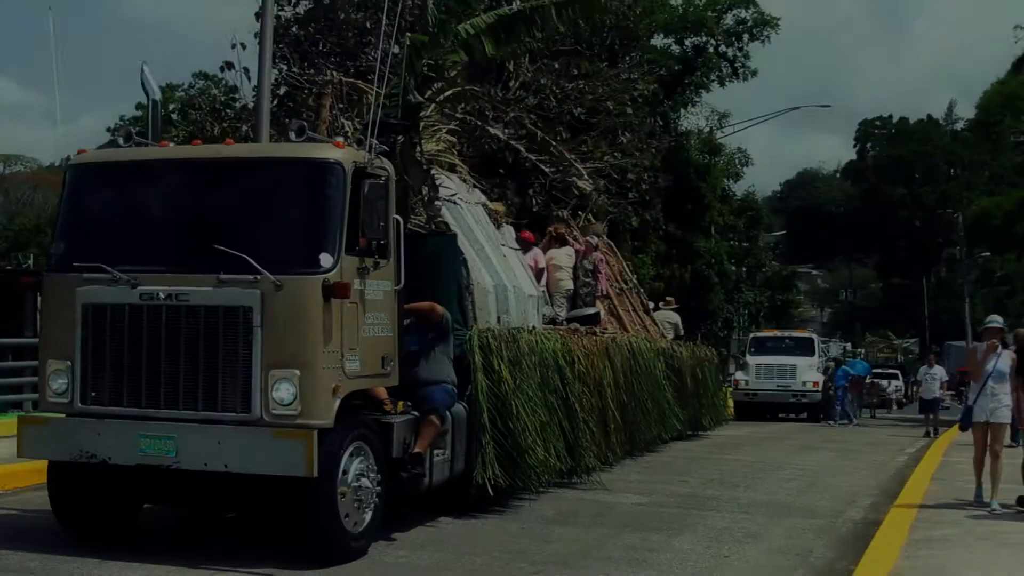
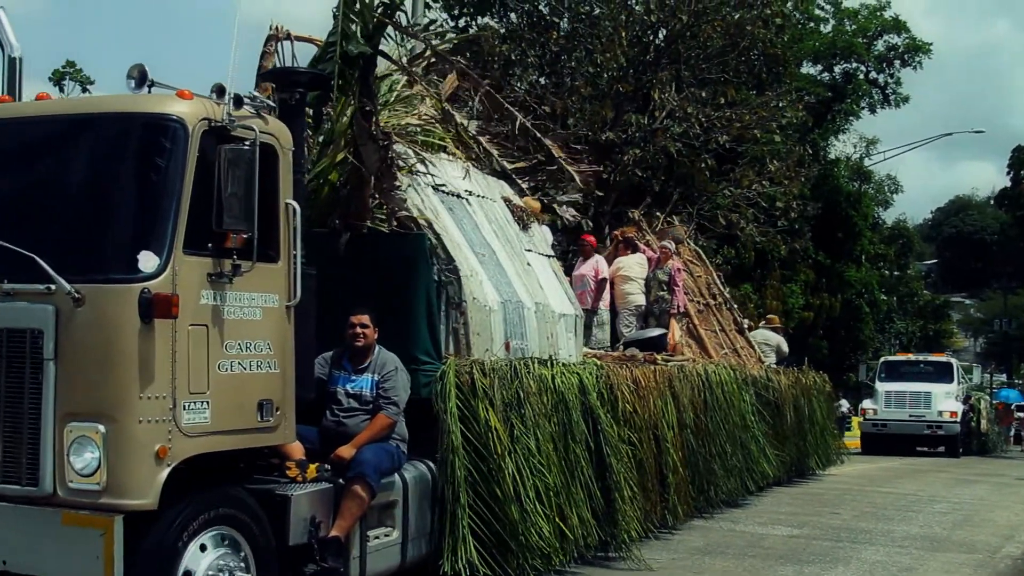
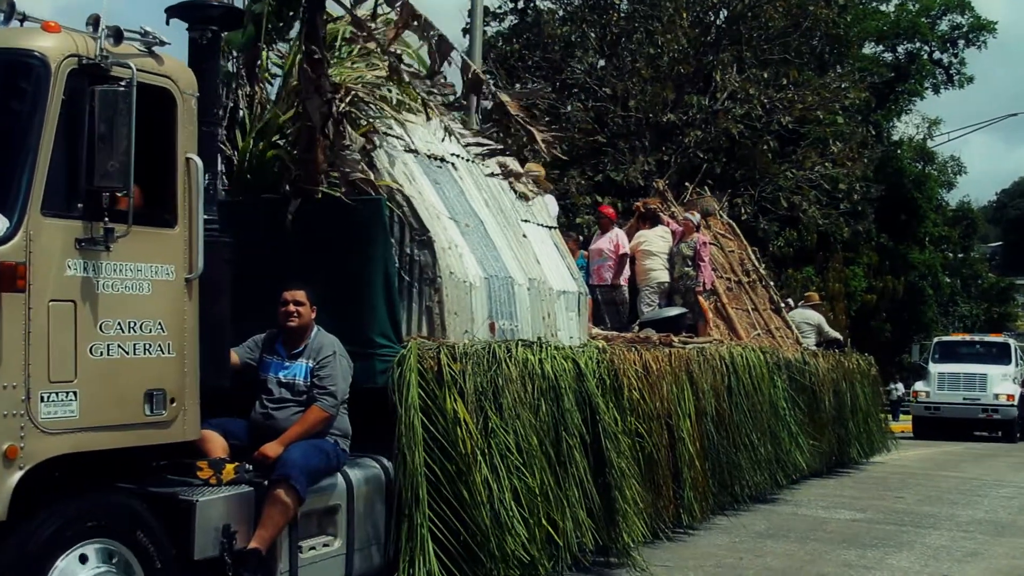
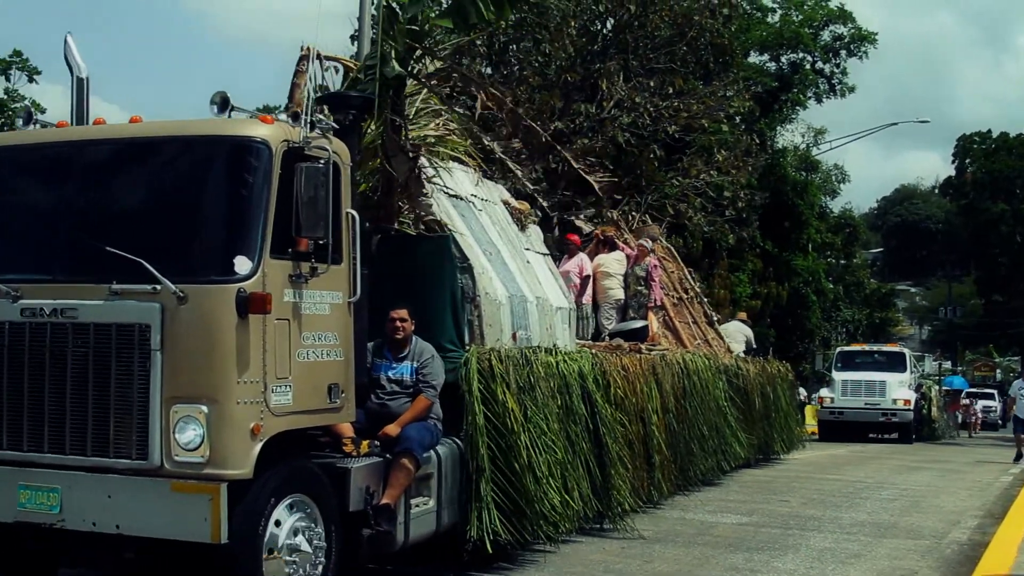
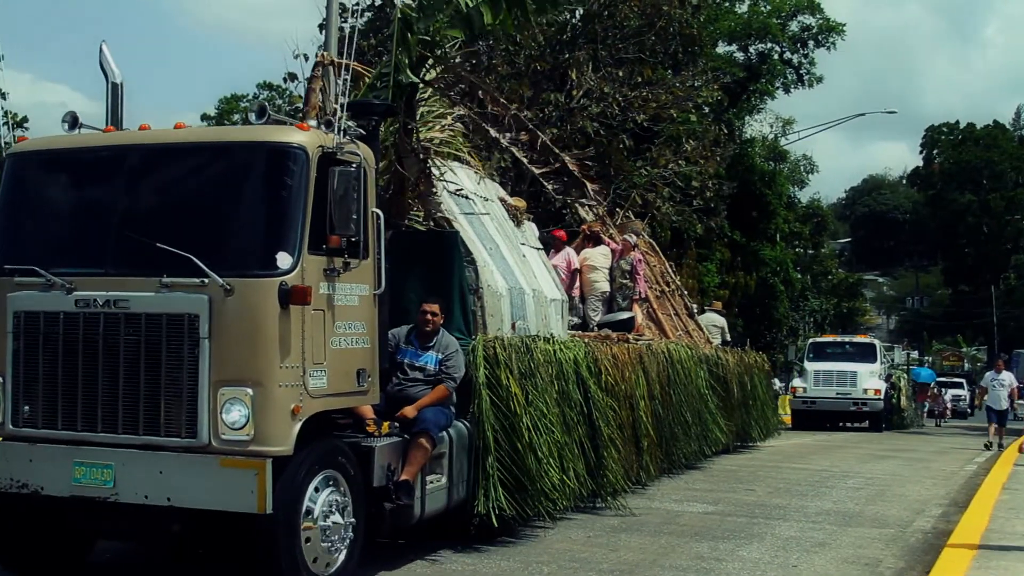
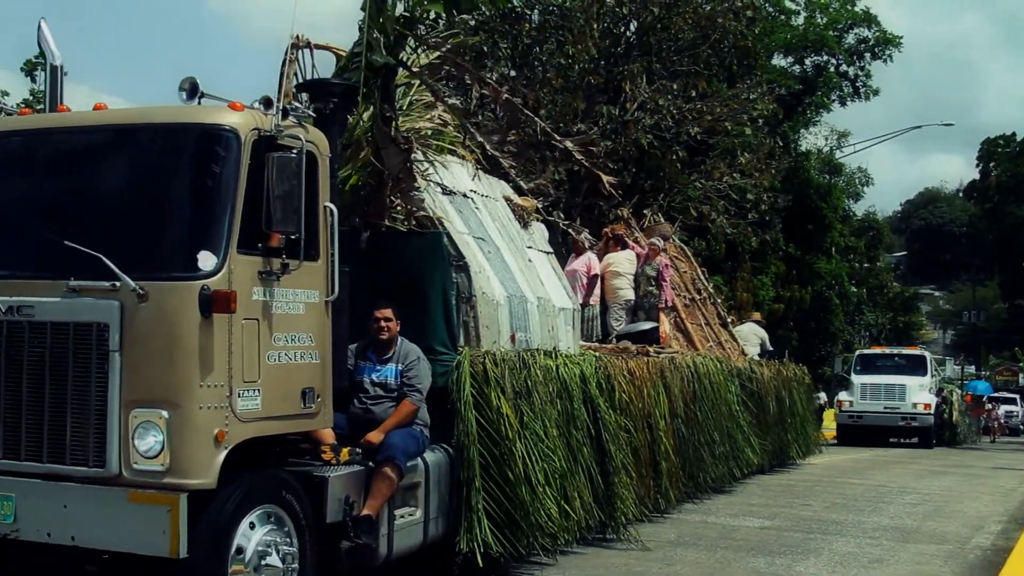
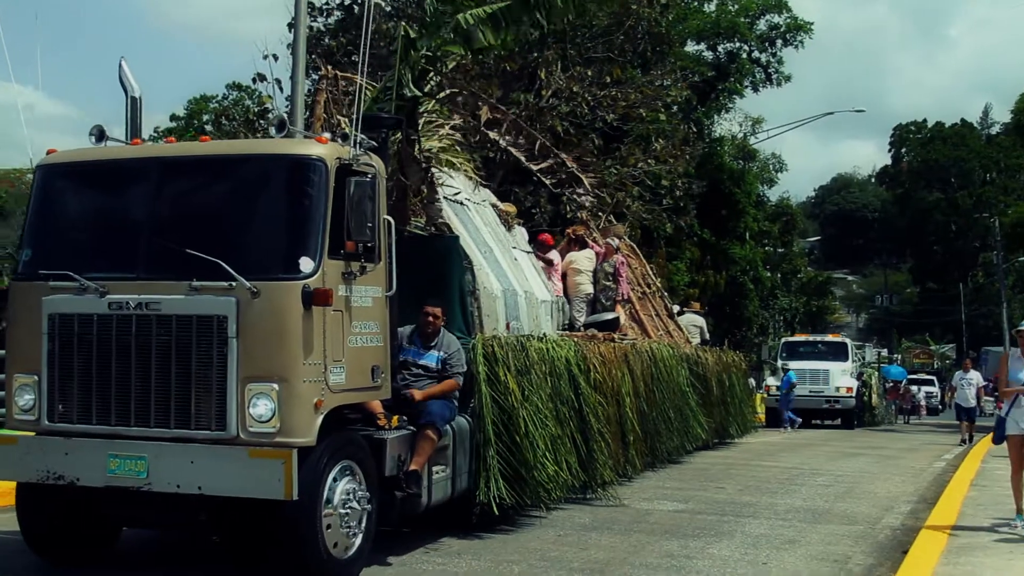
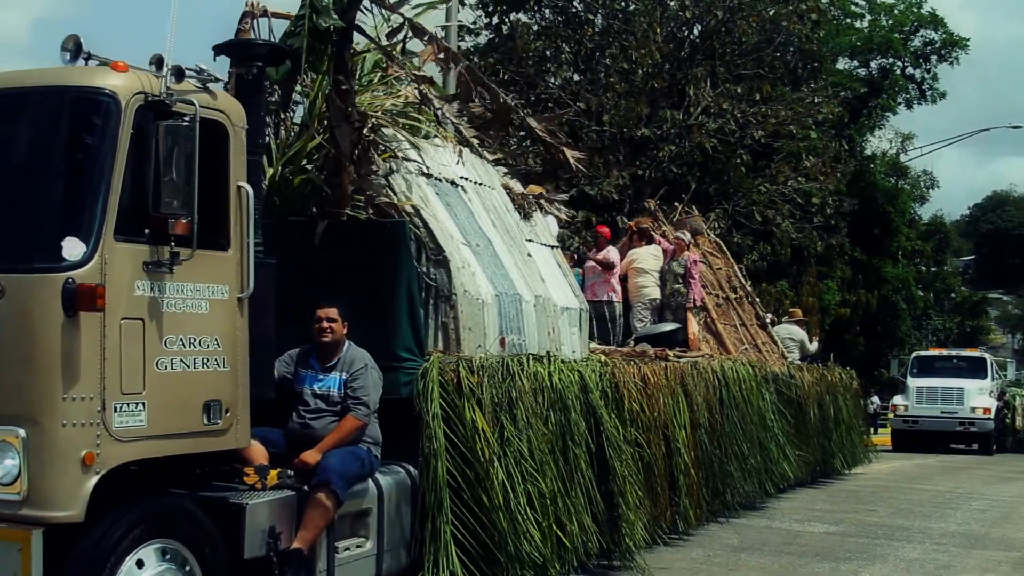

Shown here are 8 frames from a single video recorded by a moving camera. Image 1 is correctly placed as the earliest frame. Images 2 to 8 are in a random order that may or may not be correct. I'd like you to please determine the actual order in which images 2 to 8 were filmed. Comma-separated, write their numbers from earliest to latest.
7, 5, 4, 6, 2, 8, 3
